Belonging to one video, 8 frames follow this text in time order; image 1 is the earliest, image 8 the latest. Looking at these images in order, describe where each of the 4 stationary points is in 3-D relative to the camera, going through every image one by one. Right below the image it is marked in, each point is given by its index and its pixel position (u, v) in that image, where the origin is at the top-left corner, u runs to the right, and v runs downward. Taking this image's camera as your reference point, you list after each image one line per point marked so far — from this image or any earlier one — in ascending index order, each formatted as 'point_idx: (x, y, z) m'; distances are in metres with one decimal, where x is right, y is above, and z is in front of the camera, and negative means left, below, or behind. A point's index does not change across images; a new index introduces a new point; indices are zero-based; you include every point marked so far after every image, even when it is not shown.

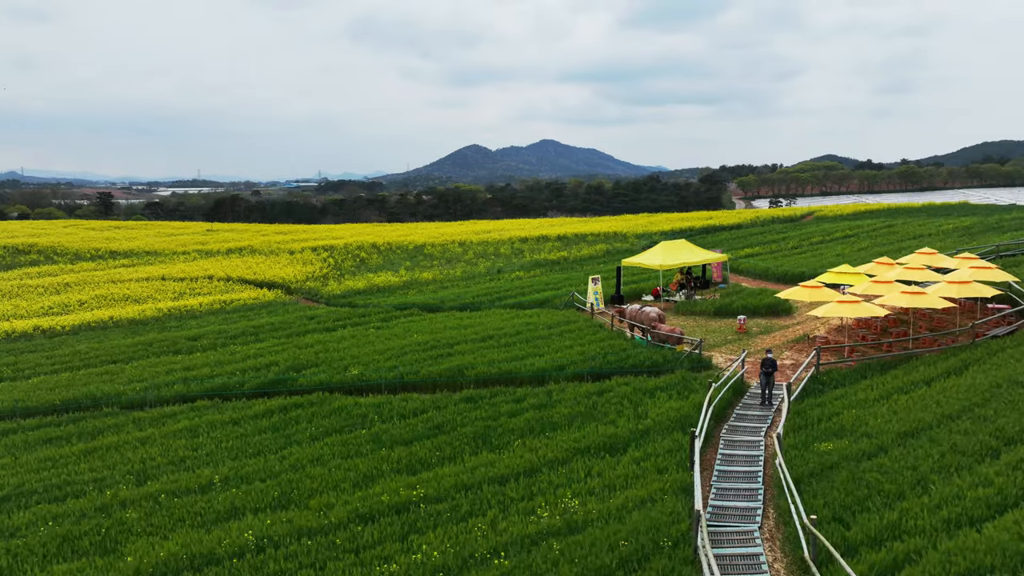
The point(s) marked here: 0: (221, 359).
0: (-6.7, -1.6, +17.9) m
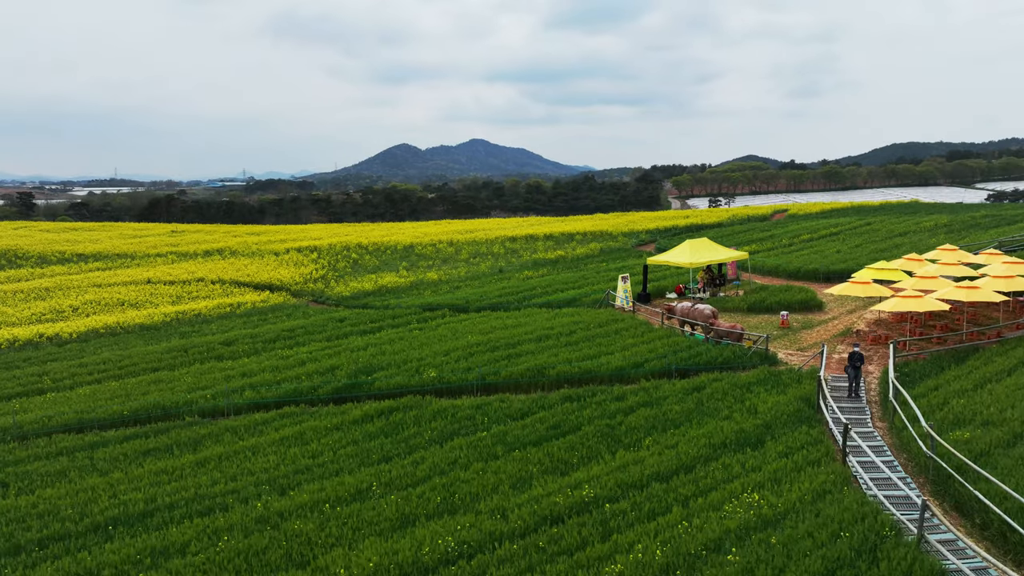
0: (-5.3, -1.7, +17.4) m
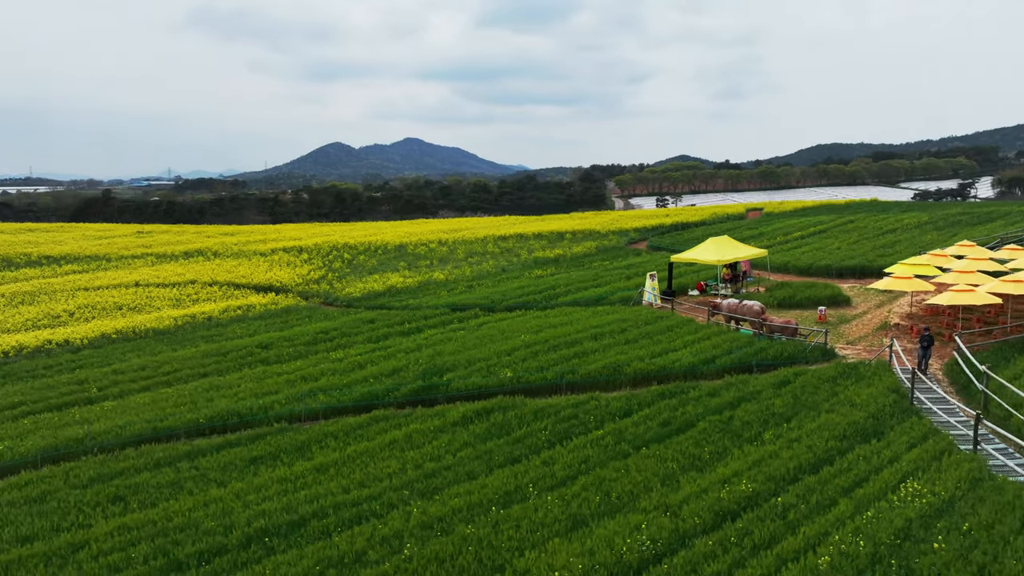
0: (-4.0, -1.7, +16.9) m
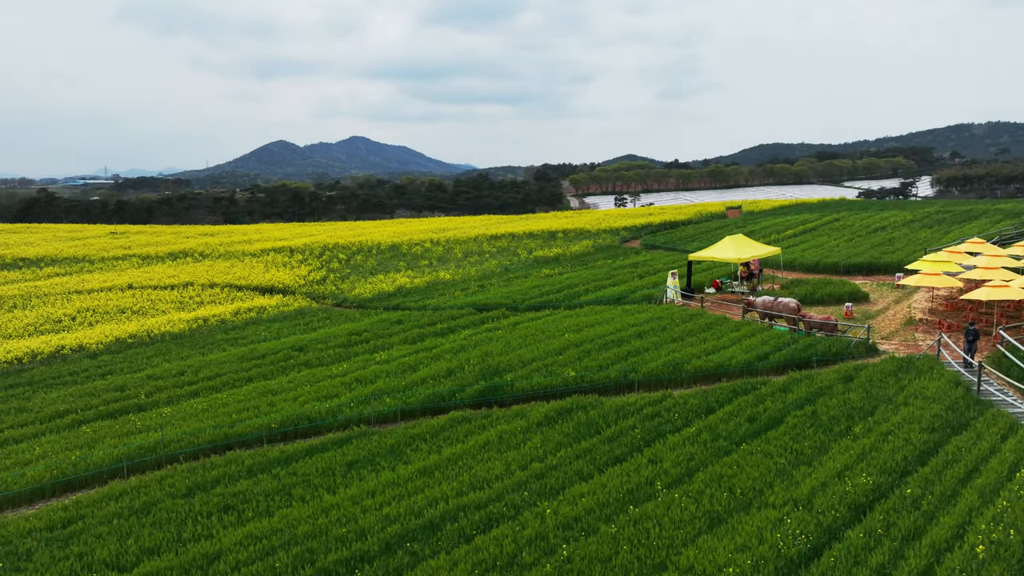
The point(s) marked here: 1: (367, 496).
0: (-2.9, -1.7, +16.7) m
1: (-1.9, -2.7, +10.3) m
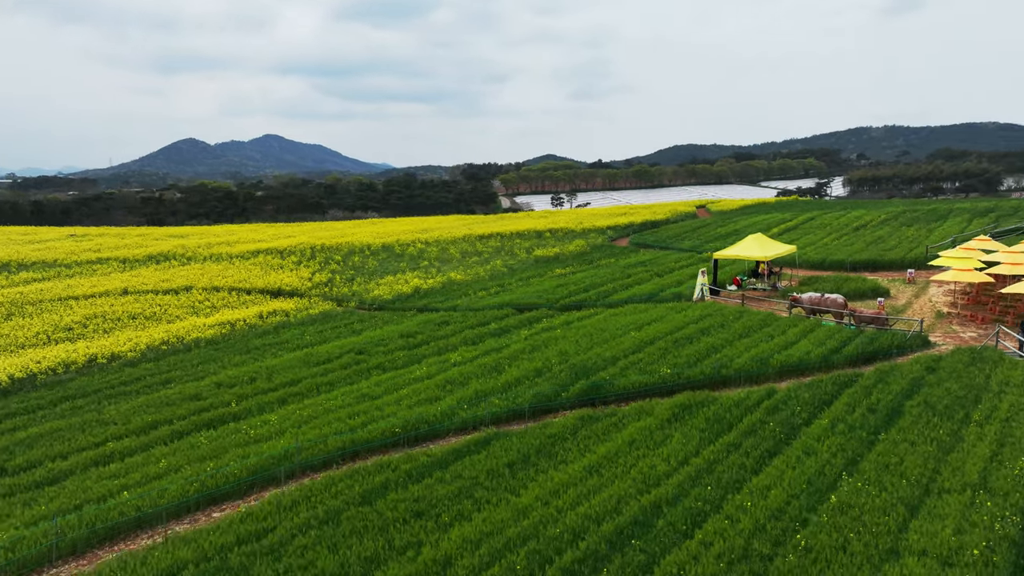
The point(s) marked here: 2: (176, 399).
0: (-1.1, -1.7, +16.6) m
1: (+0.5, -2.7, +10.3) m
2: (-6.7, -2.2, +15.8) m
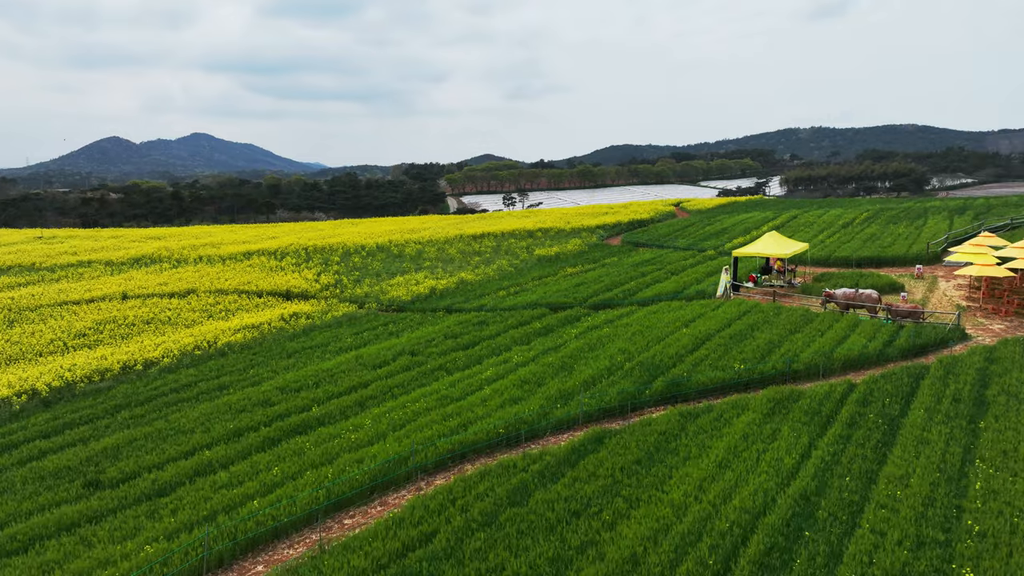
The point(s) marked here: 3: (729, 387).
0: (+0.4, -1.7, +16.6) m
1: (+2.5, -2.7, +10.4) m
2: (-5.2, -2.3, +15.3) m
3: (+4.2, -1.9, +15.2) m
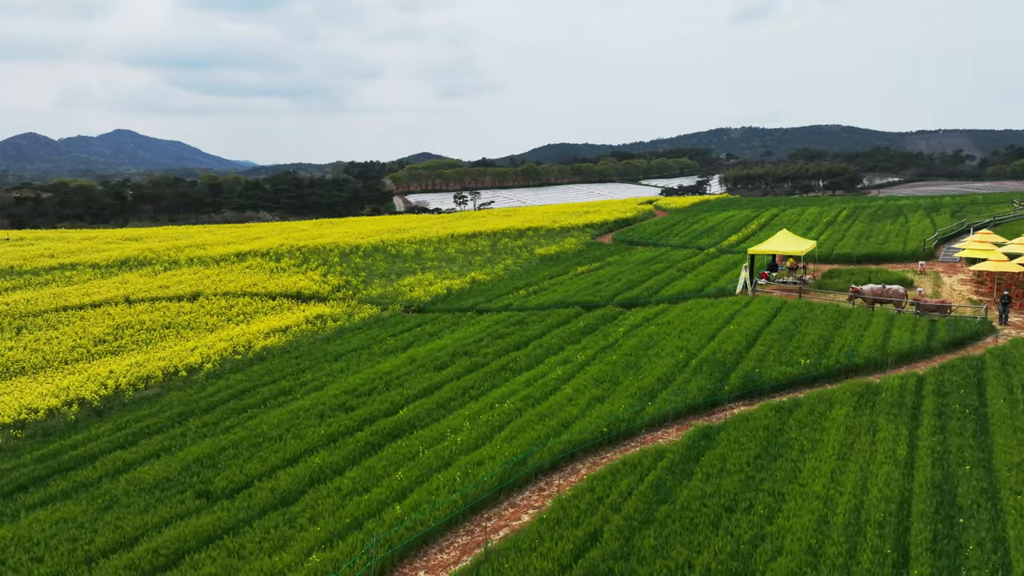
0: (+1.8, -1.7, +16.7) m
1: (+4.4, -2.7, +10.7) m
2: (-3.6, -2.3, +15.0) m
3: (+5.8, -1.9, +15.6) m
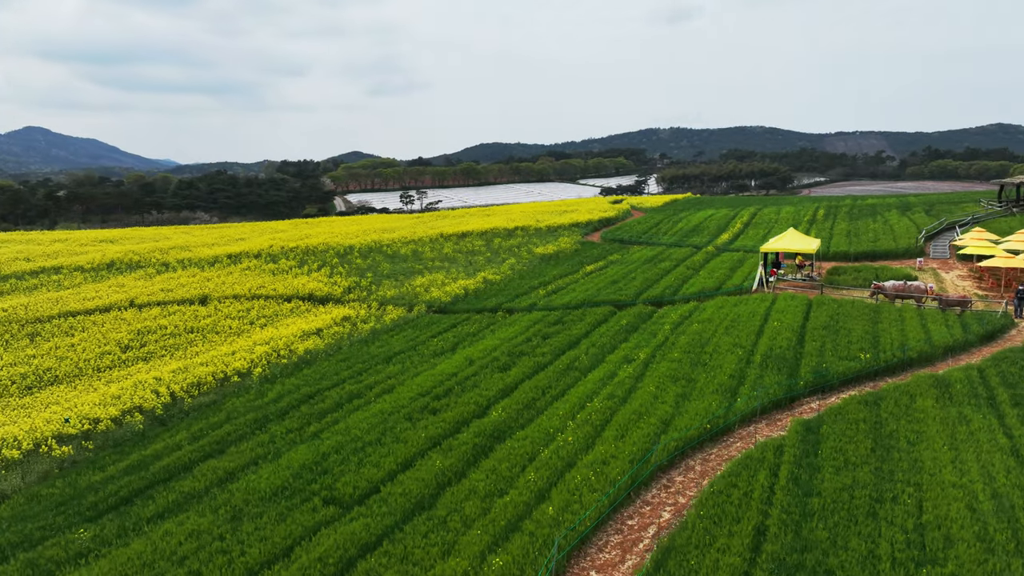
0: (+3.3, -1.7, +16.9) m
1: (+6.3, -2.6, +11.1) m
2: (-2.0, -2.3, +14.8) m
3: (+7.3, -1.8, +16.2) m
